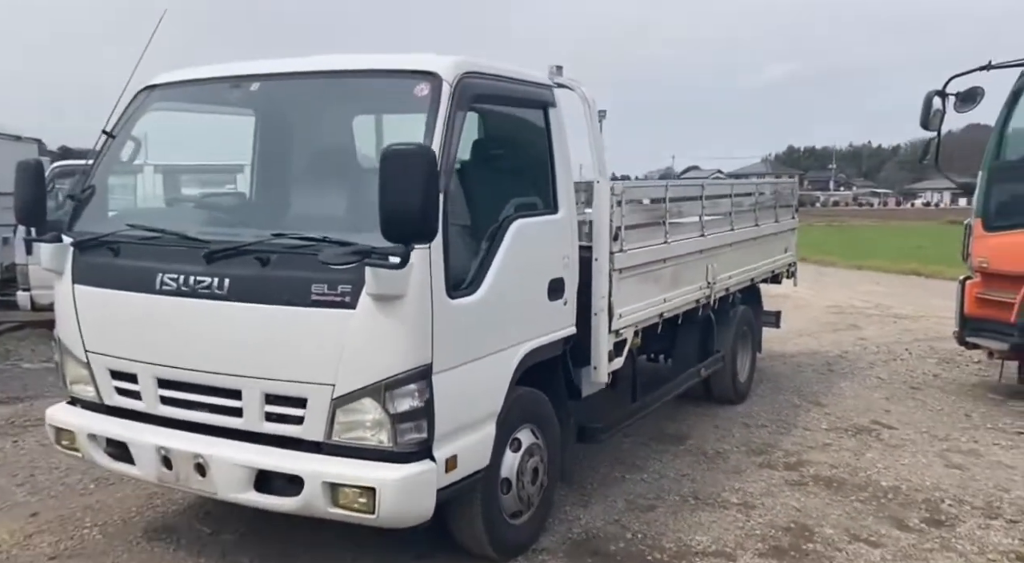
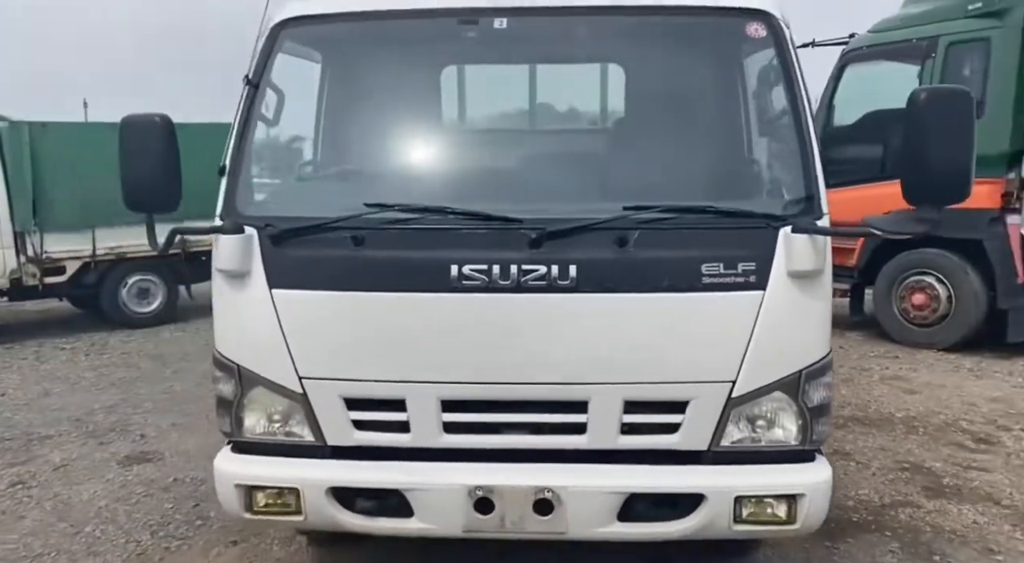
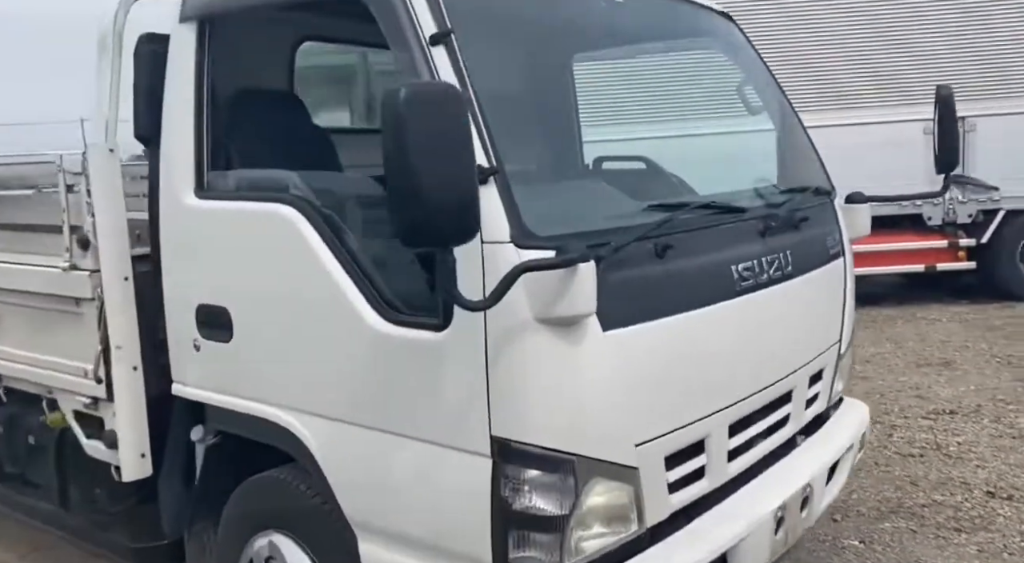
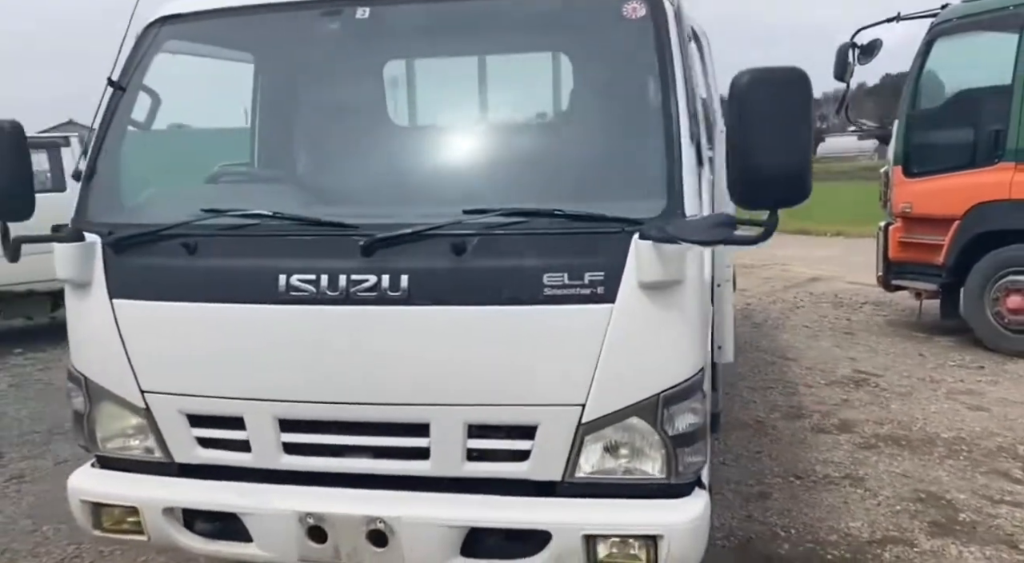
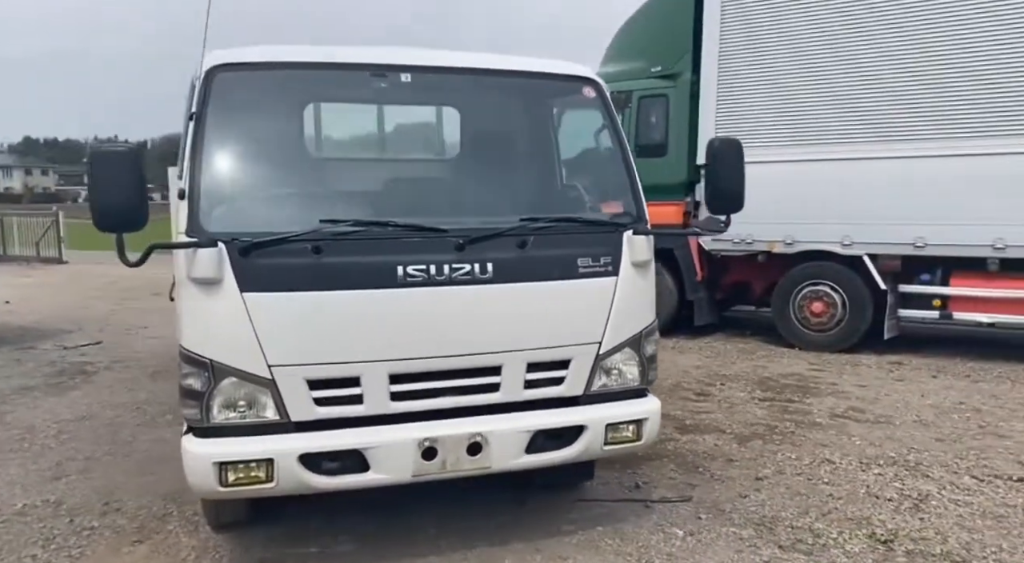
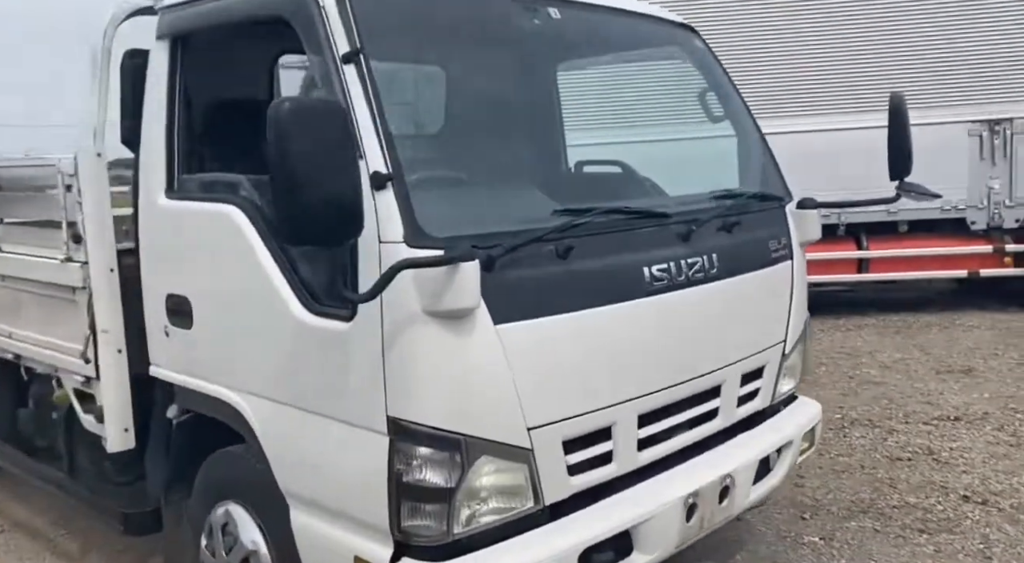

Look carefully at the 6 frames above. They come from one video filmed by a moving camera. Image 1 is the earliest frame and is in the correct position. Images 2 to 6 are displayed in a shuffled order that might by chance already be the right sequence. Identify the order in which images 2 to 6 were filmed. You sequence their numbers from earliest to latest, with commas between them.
4, 2, 5, 6, 3
